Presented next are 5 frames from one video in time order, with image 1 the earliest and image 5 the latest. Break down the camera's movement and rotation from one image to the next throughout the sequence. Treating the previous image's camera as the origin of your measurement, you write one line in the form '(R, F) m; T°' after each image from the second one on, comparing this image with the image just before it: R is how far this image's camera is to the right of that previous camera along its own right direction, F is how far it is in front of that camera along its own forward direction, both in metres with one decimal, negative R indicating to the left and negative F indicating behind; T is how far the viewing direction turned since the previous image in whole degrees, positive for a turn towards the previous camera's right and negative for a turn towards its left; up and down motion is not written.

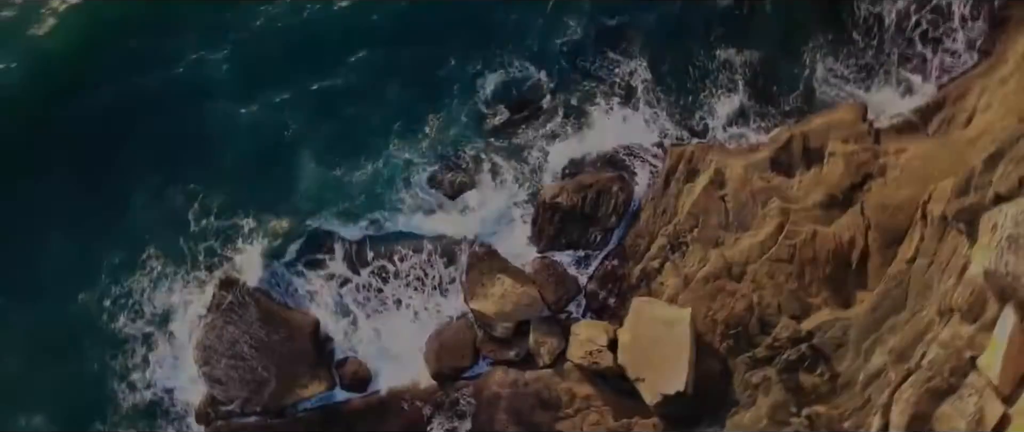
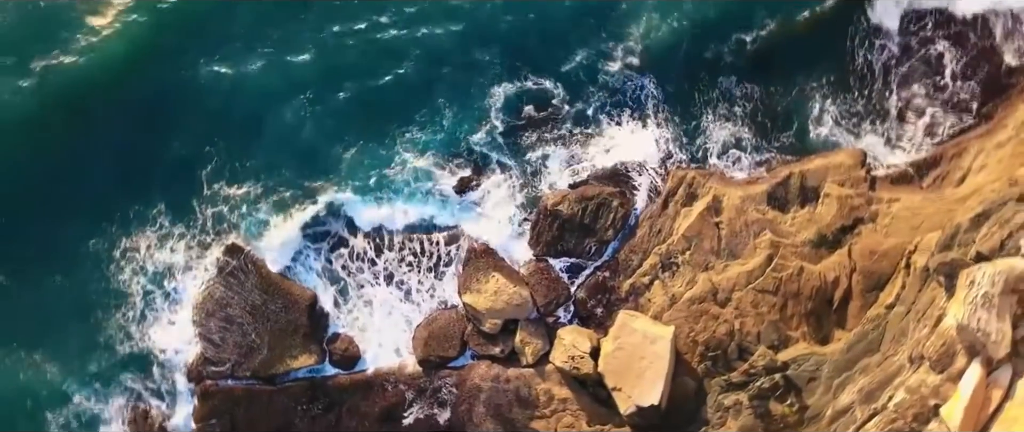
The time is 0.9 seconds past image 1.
(-0.1, -0.9) m; 0°
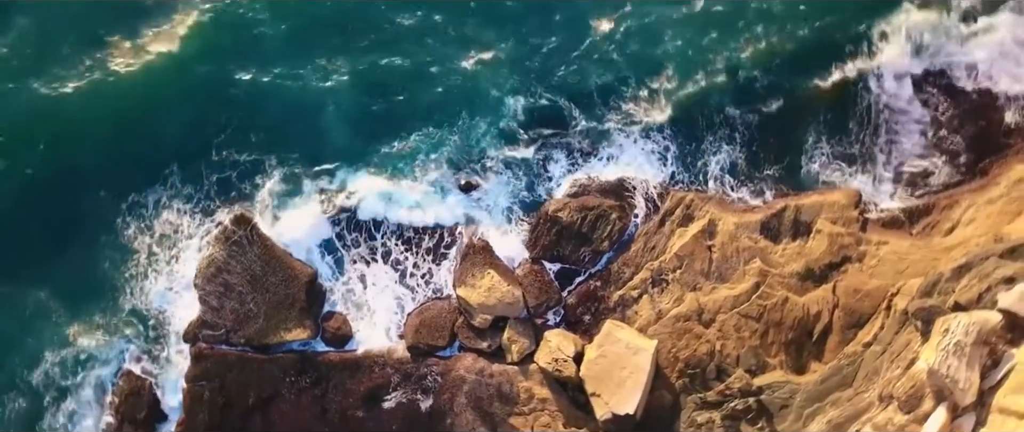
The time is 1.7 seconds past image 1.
(-0.1, -0.8) m; 0°
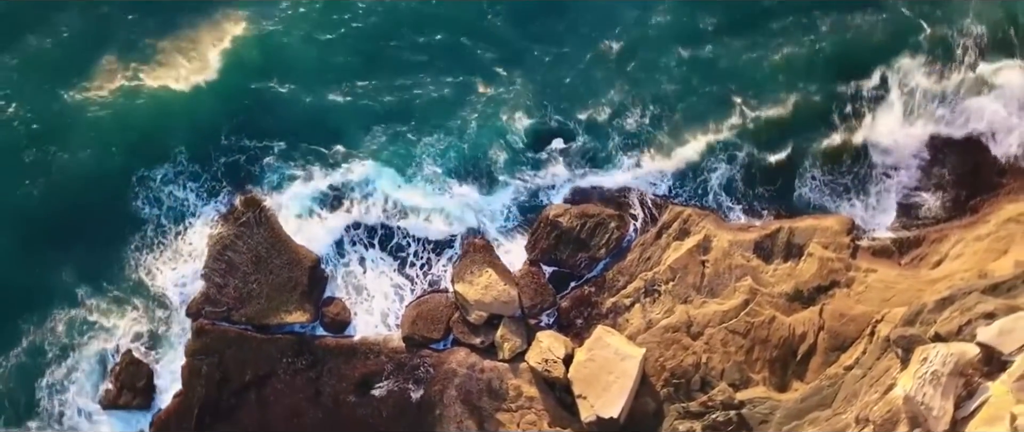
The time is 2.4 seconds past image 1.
(-0.1, -0.7) m; 0°
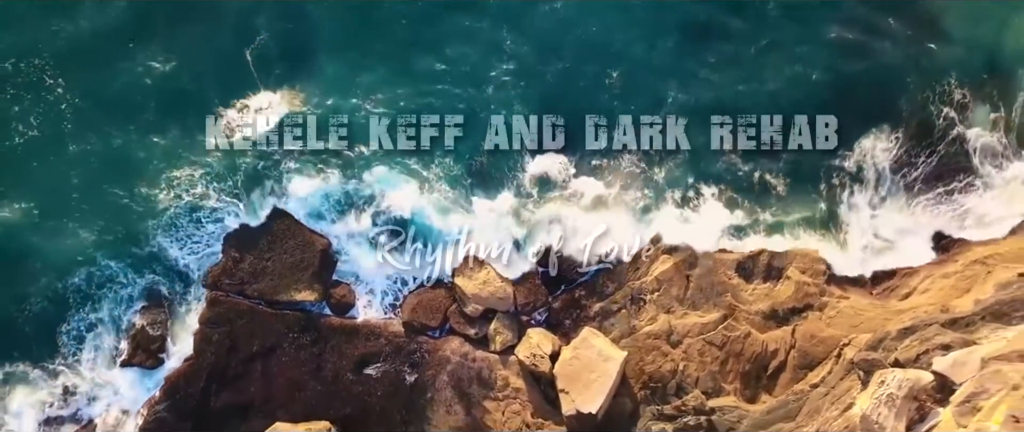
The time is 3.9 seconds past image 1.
(-0.1, -1.9) m; 0°
